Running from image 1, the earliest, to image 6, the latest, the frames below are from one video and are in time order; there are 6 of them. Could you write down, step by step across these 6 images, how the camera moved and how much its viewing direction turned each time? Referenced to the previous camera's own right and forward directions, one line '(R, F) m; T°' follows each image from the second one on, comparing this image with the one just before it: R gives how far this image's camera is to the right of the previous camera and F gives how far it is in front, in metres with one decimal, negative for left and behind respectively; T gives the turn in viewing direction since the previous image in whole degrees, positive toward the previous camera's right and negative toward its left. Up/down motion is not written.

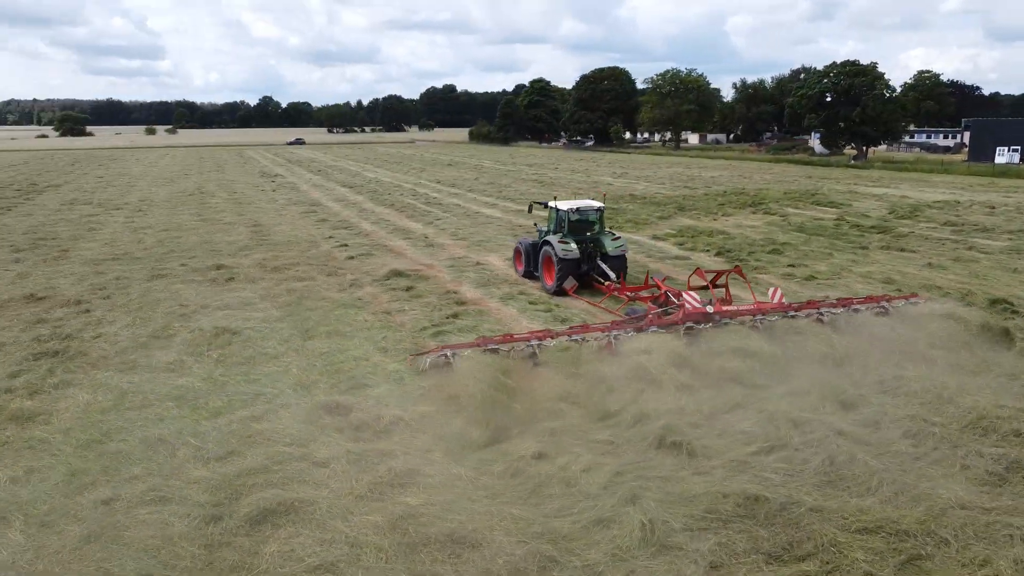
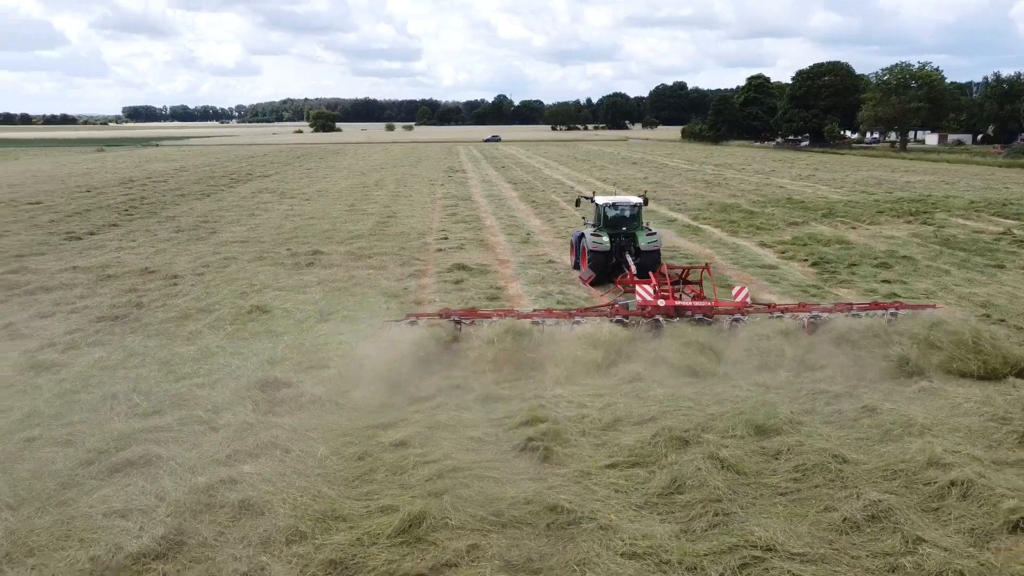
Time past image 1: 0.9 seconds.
(+2.4, +0.2) m; -16°
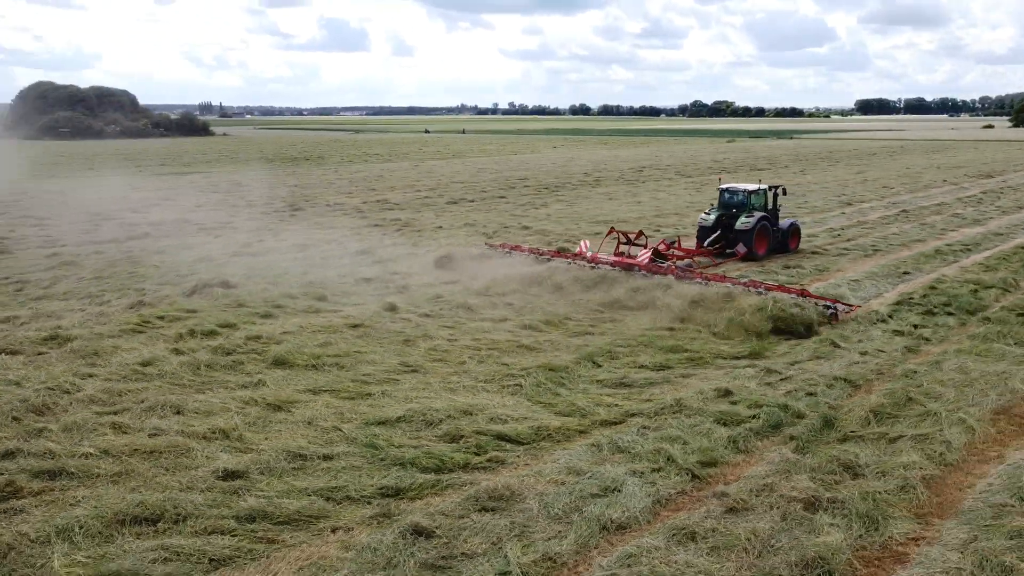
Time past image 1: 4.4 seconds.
(+8.7, +2.2) m; -48°
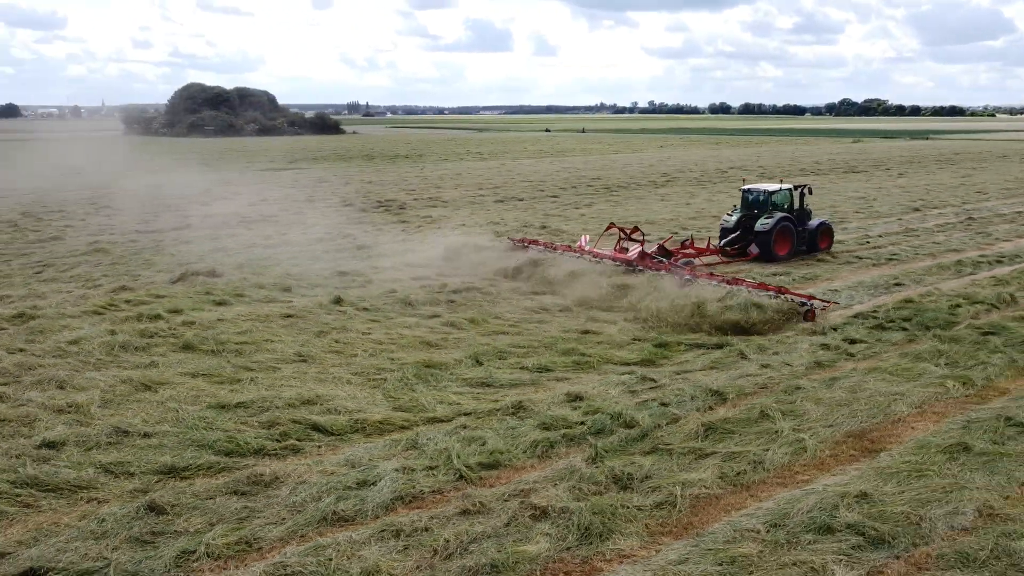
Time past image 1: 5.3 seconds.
(+2.4, +0.1) m; -9°
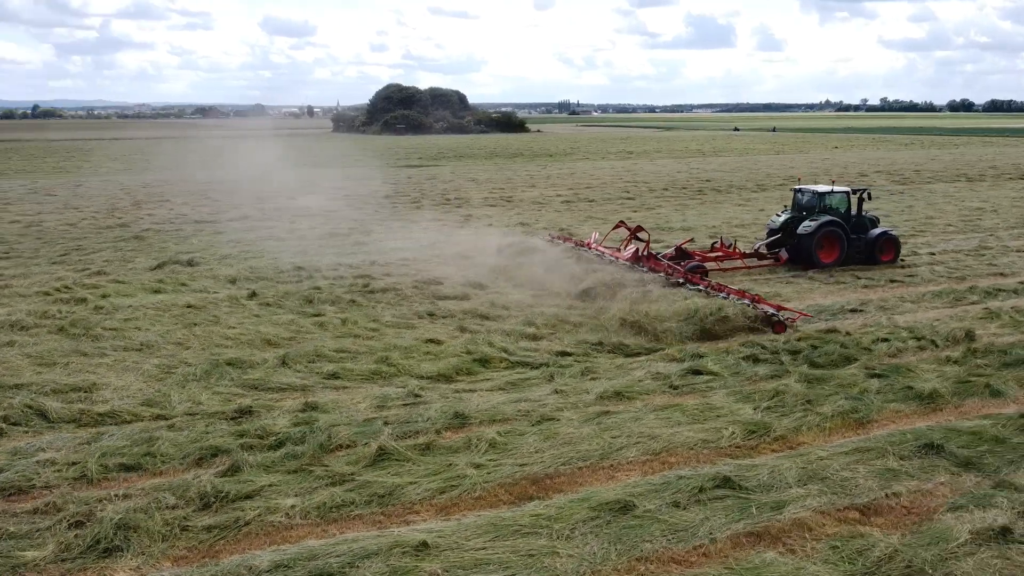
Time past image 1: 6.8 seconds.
(+3.7, +0.9) m; -14°
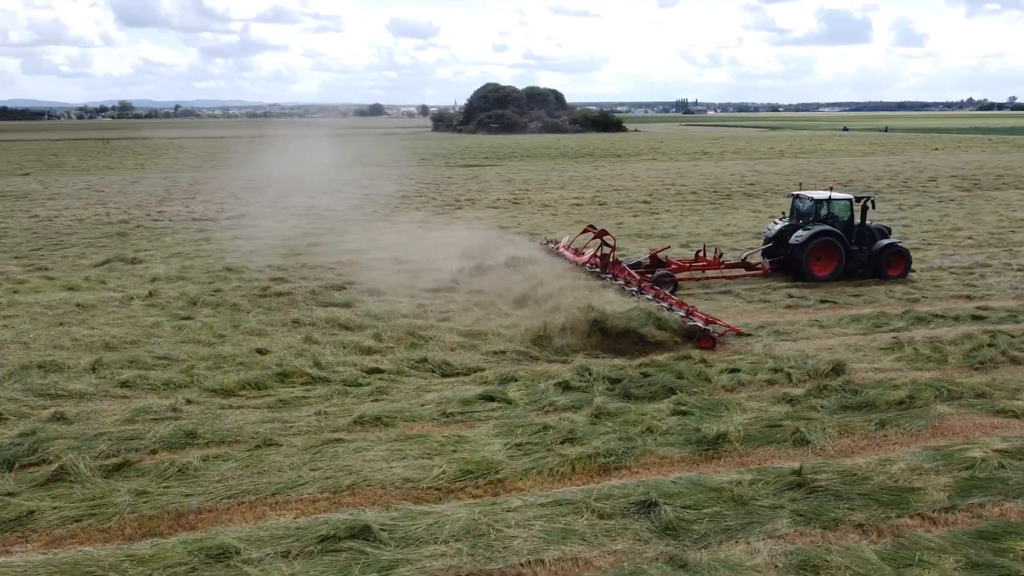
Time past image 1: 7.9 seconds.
(+2.7, +0.8) m; -8°
